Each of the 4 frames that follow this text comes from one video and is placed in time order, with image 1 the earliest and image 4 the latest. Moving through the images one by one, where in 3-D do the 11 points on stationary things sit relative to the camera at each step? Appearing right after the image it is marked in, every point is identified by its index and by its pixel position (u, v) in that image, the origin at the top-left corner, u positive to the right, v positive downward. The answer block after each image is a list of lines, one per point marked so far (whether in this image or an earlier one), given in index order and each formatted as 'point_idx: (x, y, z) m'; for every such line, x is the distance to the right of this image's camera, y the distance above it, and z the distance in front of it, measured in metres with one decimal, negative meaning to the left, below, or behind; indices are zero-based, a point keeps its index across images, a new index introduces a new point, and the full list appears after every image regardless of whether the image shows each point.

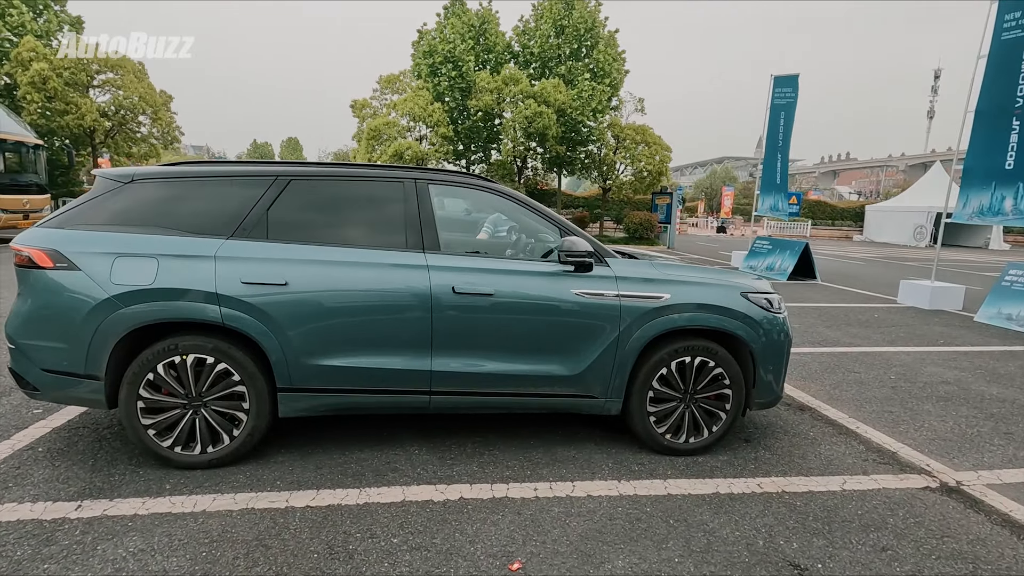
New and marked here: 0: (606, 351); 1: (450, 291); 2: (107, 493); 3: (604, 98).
0: (+0.5, -0.4, +3.2) m
1: (-0.4, 0.0, +3.1) m
2: (-2.0, -1.0, +2.7) m
3: (+2.9, +6.1, +17.7) m
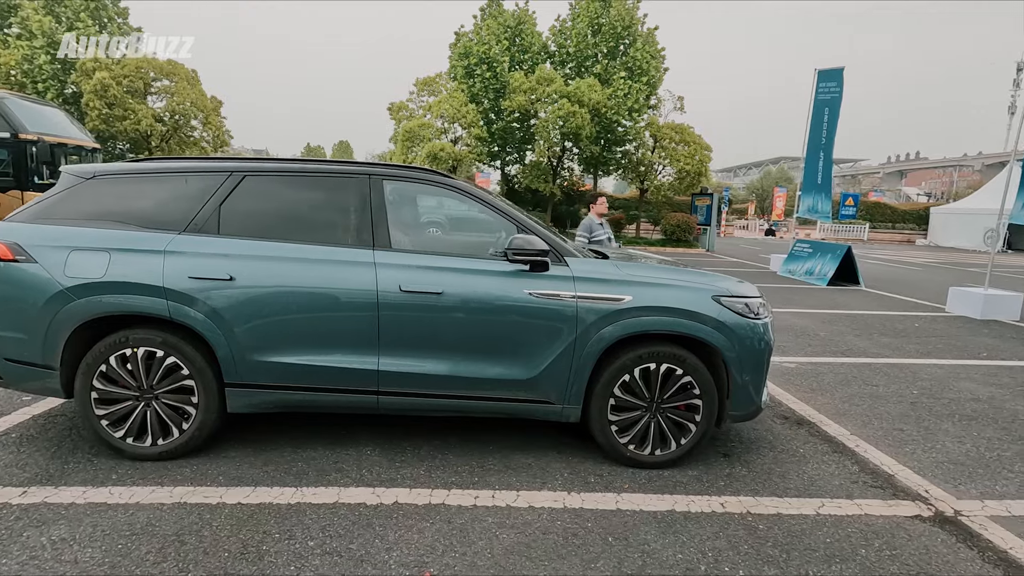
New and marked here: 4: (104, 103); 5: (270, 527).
0: (+0.3, -0.4, +3.1) m
1: (-0.6, 0.0, +3.0) m
2: (-2.3, -1.0, +2.8) m
3: (+4.0, +6.0, +17.3) m
4: (-13.1, +5.9, +17.4) m
5: (-1.1, -1.1, +2.5) m
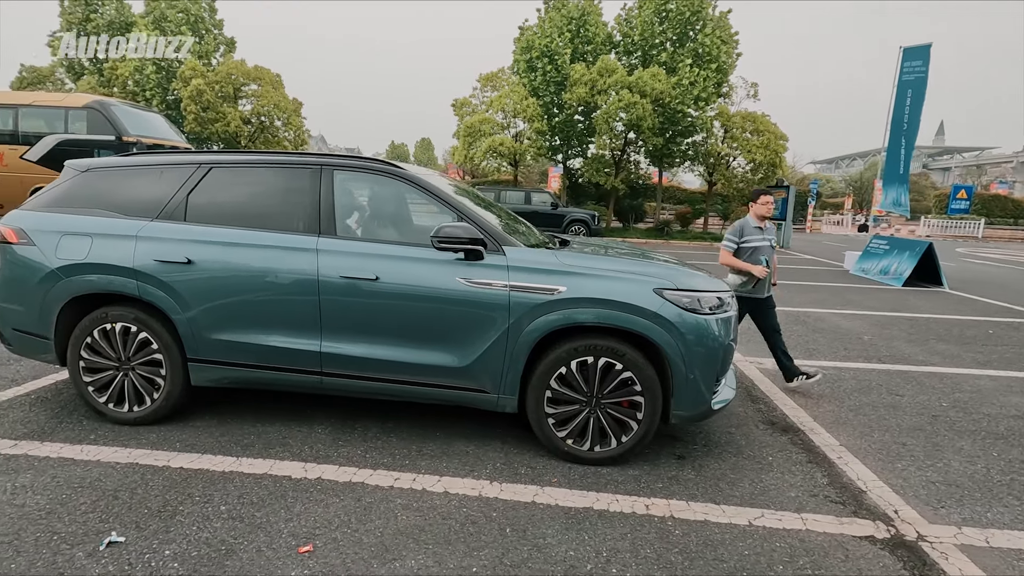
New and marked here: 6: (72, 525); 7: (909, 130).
0: (-0.1, -0.3, +3.1) m
1: (-1.0, +0.1, +3.1) m
2: (-2.7, -0.9, +3.2) m
3: (+5.9, +6.1, +16.5) m
4: (-11.0, +6.3, +19.2) m
5: (-1.6, -1.0, +2.7) m
6: (-1.9, -1.0, +2.4) m
7: (+8.1, +3.2, +11.1) m
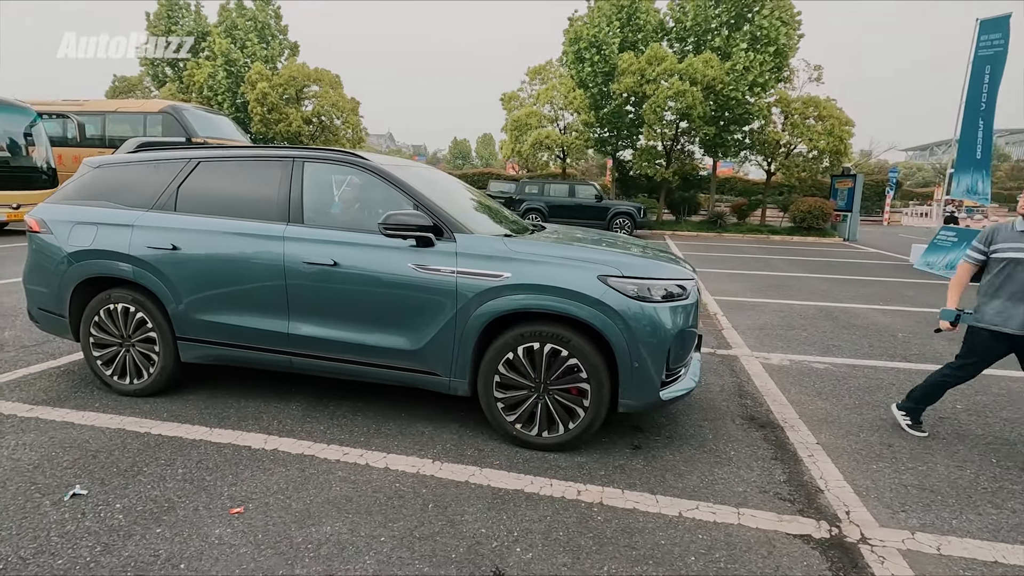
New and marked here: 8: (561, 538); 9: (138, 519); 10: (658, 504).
0: (-0.4, -0.2, +3.2) m
1: (-1.3, +0.2, +3.3) m
2: (-3.0, -0.8, +3.6) m
3: (+7.3, +6.3, +15.7) m
4: (-9.2, +6.7, +20.4) m
5: (-1.9, -0.9, +3.0) m
6: (-2.3, -0.9, +2.7) m
7: (+8.8, +3.3, +10.1) m
8: (+0.2, -1.1, +2.4) m
9: (-1.7, -1.0, +2.4) m
10: (+0.7, -1.1, +2.7) m
